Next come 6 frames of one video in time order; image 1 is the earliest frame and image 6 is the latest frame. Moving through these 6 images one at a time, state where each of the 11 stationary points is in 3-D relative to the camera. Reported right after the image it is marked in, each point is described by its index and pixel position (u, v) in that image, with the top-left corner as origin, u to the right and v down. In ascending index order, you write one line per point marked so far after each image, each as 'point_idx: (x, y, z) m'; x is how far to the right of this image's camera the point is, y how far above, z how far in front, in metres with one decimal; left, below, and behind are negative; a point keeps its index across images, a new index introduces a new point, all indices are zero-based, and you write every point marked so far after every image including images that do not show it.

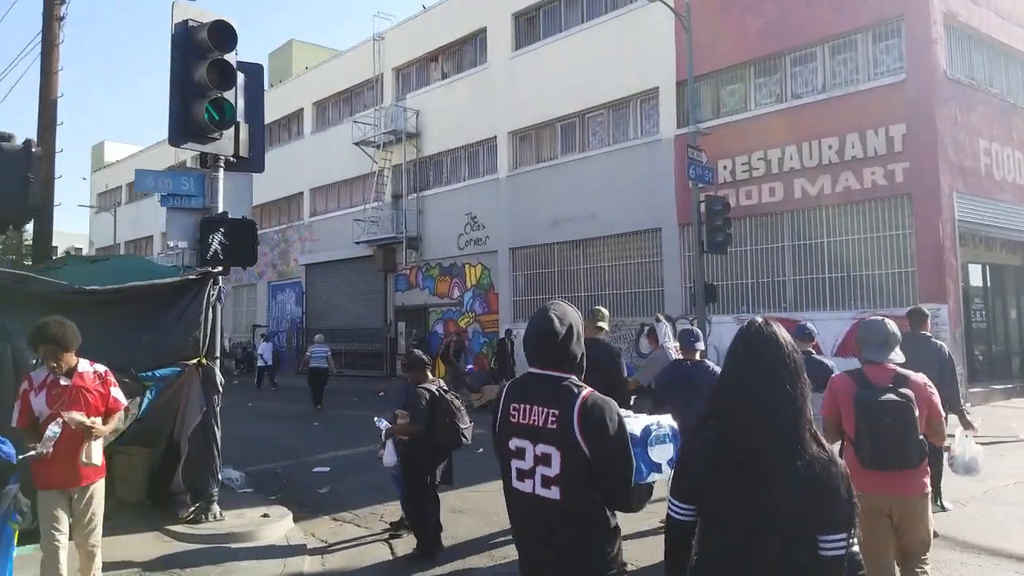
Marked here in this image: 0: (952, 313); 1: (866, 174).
0: (+9.1, -0.5, +16.5) m
1: (+7.8, +2.5, +17.4) m
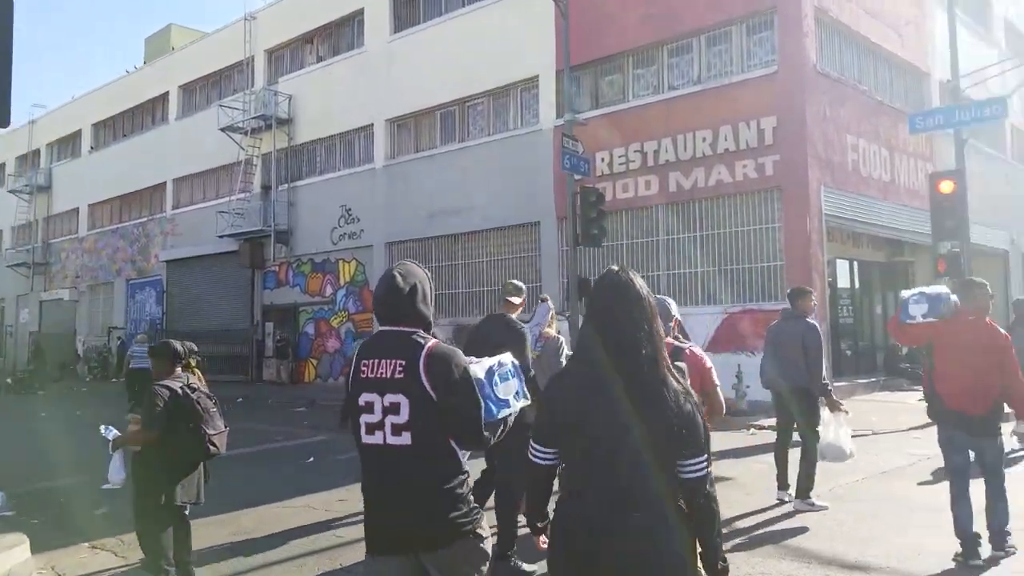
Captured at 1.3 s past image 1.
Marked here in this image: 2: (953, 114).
0: (+6.3, -0.4, +16.2) m
1: (+4.9, +2.6, +17.0) m
2: (+8.9, +3.5, +16.1) m
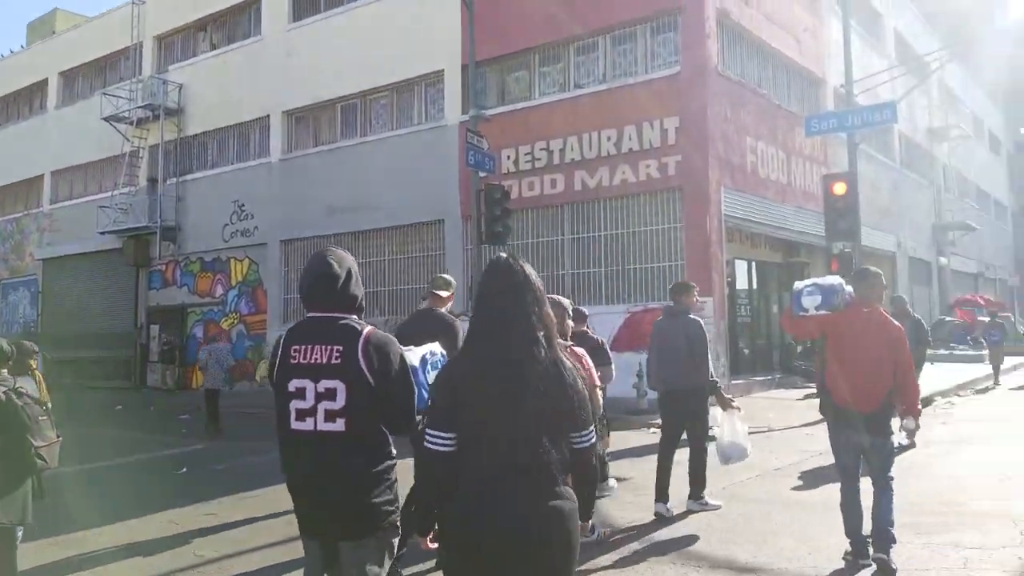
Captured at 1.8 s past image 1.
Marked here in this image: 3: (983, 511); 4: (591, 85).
0: (+4.2, -0.4, +16.3) m
1: (+2.8, +2.6, +17.0) m
2: (+6.9, +3.5, +16.5) m
3: (+3.7, -1.7, +6.2) m
4: (+1.7, +4.6, +17.9) m
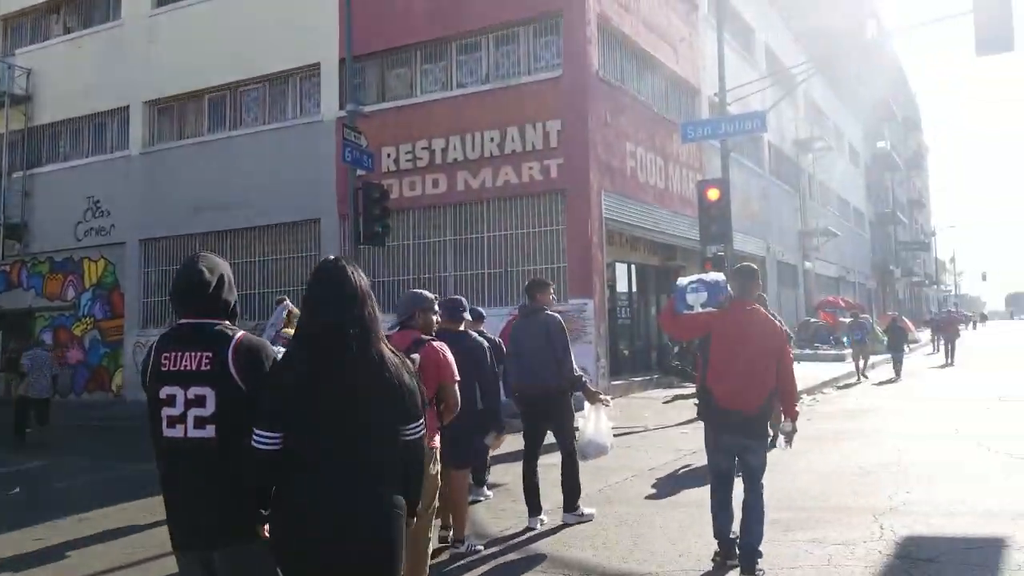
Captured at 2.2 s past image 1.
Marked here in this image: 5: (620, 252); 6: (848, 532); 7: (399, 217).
0: (+1.8, -0.4, +16.4) m
1: (+0.3, +2.5, +16.9) m
2: (+4.4, +3.4, +16.9) m
3: (+2.6, -1.7, +6.3) m
4: (-0.9, +4.5, +17.6) m
5: (+2.6, +0.8, +18.5) m
6: (+2.3, -1.7, +5.5) m
7: (-2.6, +1.6, +18.1) m
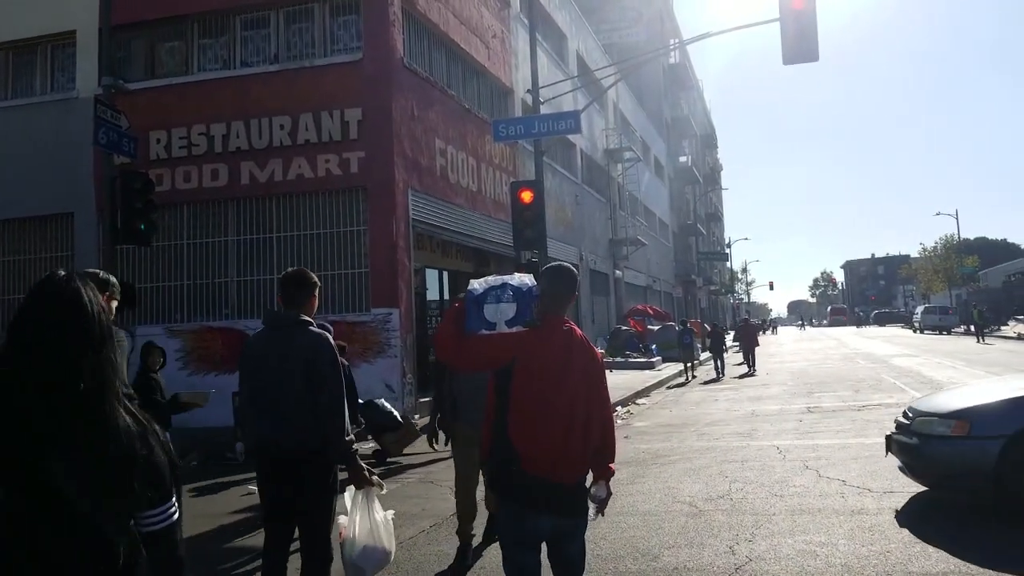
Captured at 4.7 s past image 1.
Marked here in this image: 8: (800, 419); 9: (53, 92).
0: (-2.0, -0.6, +14.7) m
1: (-3.6, +2.4, +14.9) m
2: (+0.4, +3.3, +15.9) m
3: (+1.1, -1.8, +5.0) m
4: (-4.9, +4.3, +15.4) m
5: (-1.7, +0.7, +17.0) m
6: (+1.0, -1.7, +4.3) m
7: (-6.7, +1.5, +15.4) m
8: (+4.4, -2.0, +12.2) m
9: (-9.0, +3.8, +15.3) m
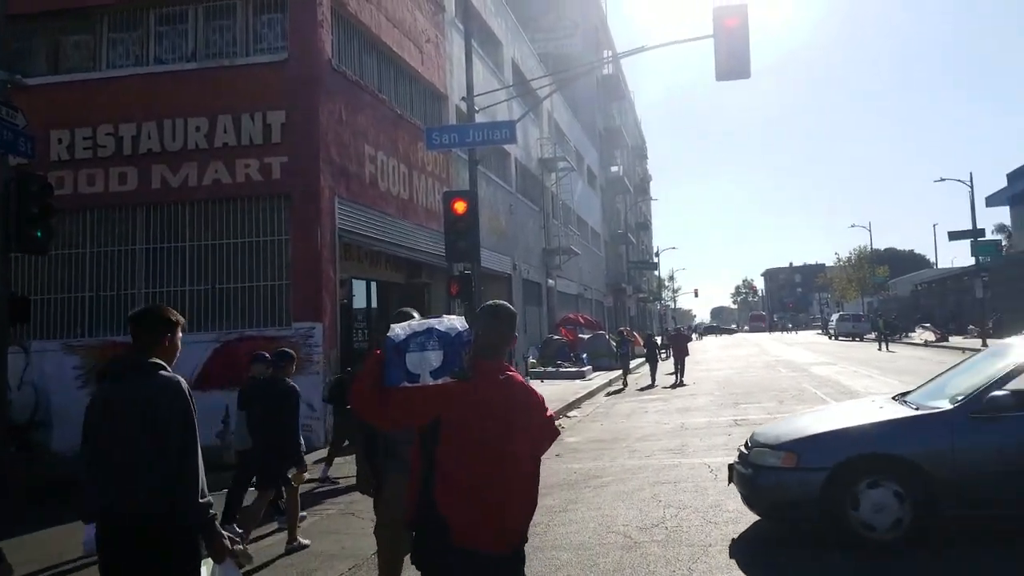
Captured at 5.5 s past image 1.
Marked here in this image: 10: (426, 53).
0: (-3.3, -0.8, +14.1) m
1: (-4.8, +2.2, +14.1) m
2: (-0.9, +3.0, +15.5) m
3: (+0.6, -1.9, +4.7) m
4: (-6.2, +4.2, +14.5) m
5: (-3.2, +0.4, +16.4) m
6: (+0.6, -1.9, +3.9) m
7: (-8.0, +1.3, +14.4) m
8: (+3.3, -2.2, +12.1) m
9: (-10.2, +3.7, +14.1) m
10: (-2.2, +5.9, +19.8) m
